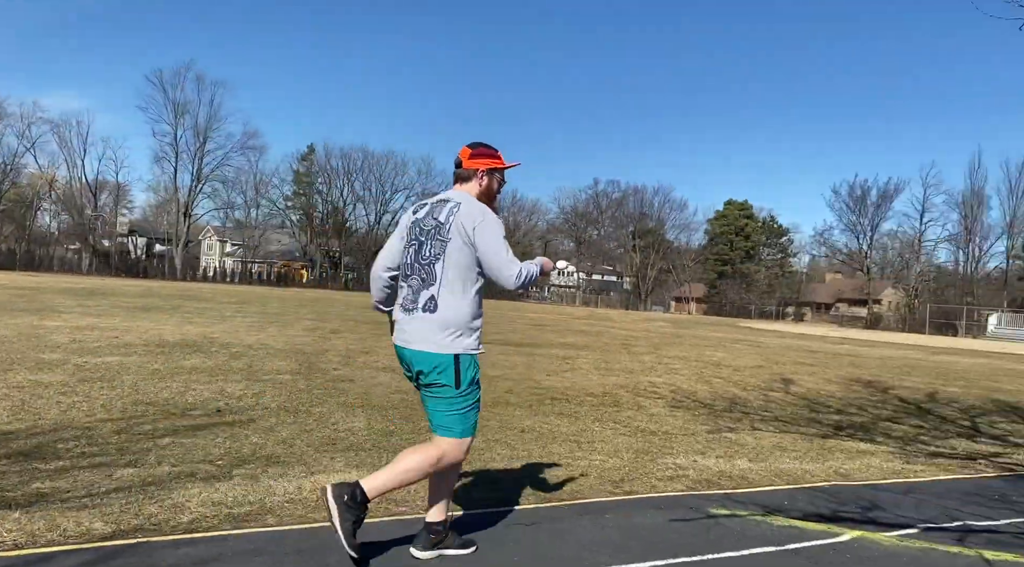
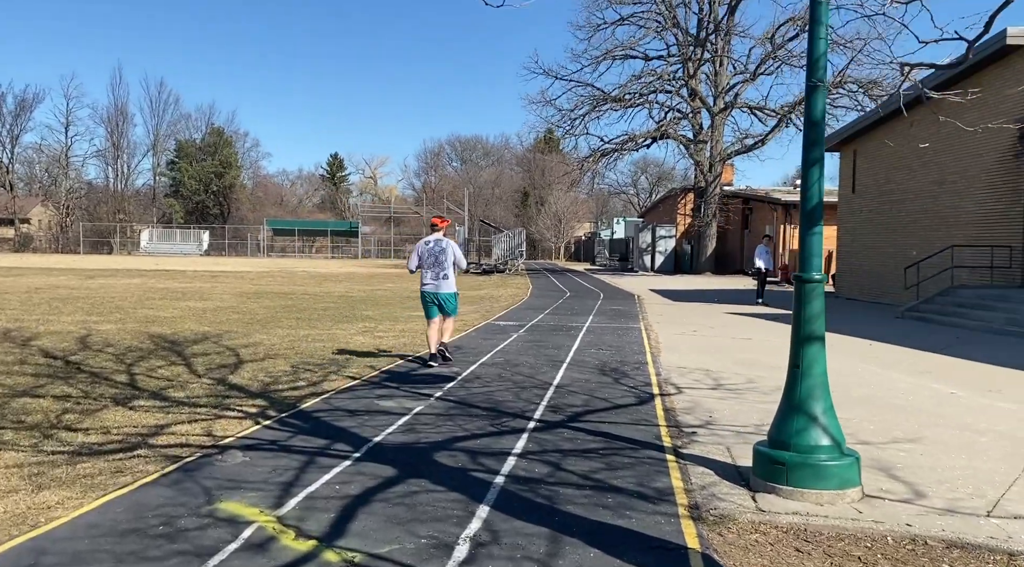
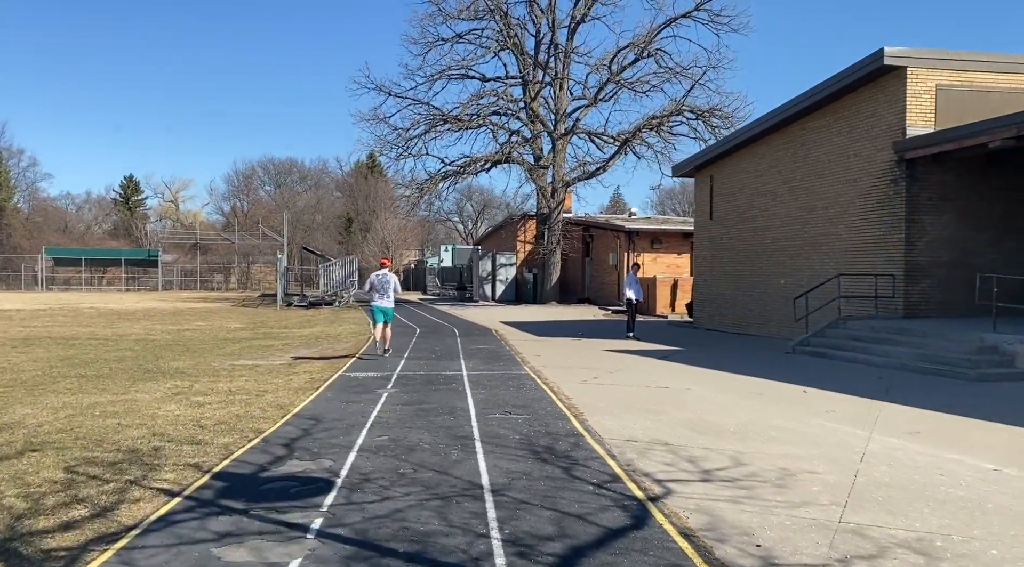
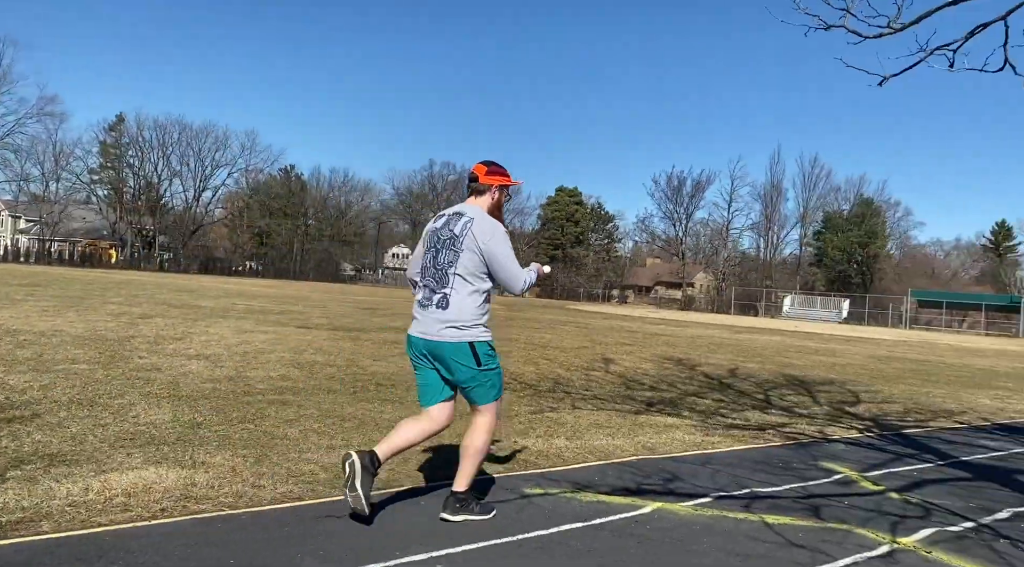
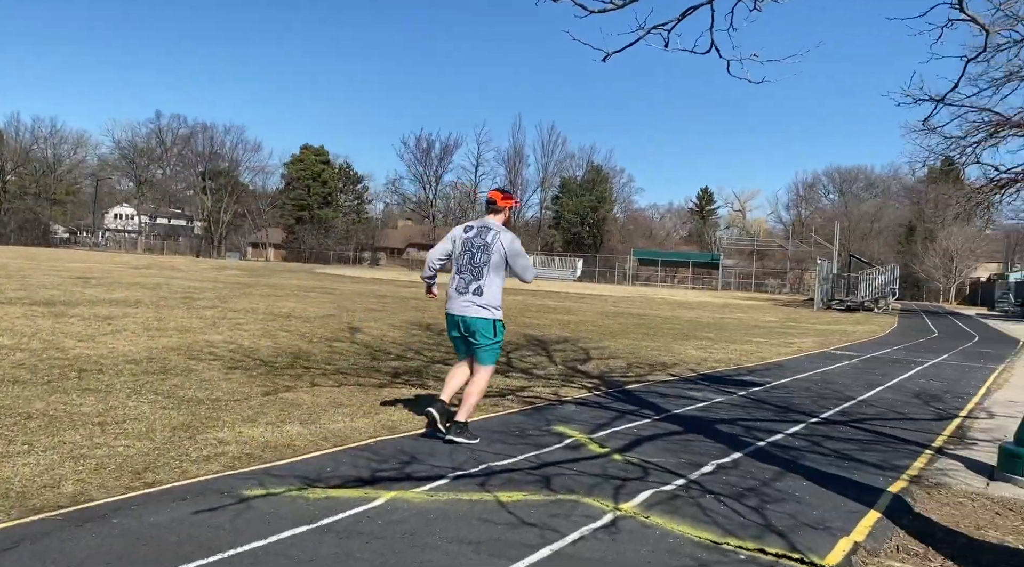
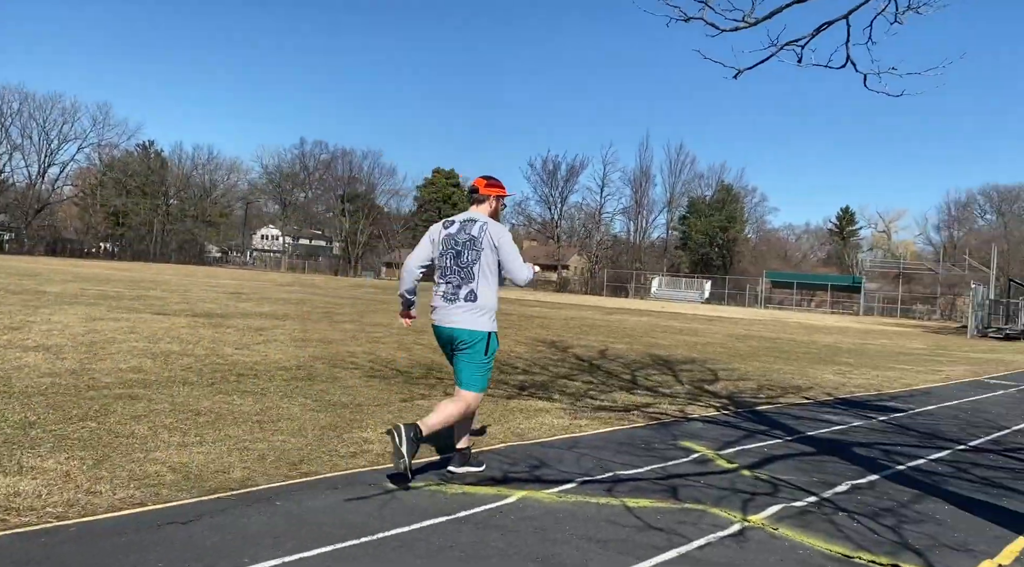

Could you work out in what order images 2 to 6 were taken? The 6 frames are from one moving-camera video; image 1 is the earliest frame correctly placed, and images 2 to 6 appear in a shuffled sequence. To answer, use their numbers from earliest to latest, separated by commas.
4, 6, 5, 2, 3
